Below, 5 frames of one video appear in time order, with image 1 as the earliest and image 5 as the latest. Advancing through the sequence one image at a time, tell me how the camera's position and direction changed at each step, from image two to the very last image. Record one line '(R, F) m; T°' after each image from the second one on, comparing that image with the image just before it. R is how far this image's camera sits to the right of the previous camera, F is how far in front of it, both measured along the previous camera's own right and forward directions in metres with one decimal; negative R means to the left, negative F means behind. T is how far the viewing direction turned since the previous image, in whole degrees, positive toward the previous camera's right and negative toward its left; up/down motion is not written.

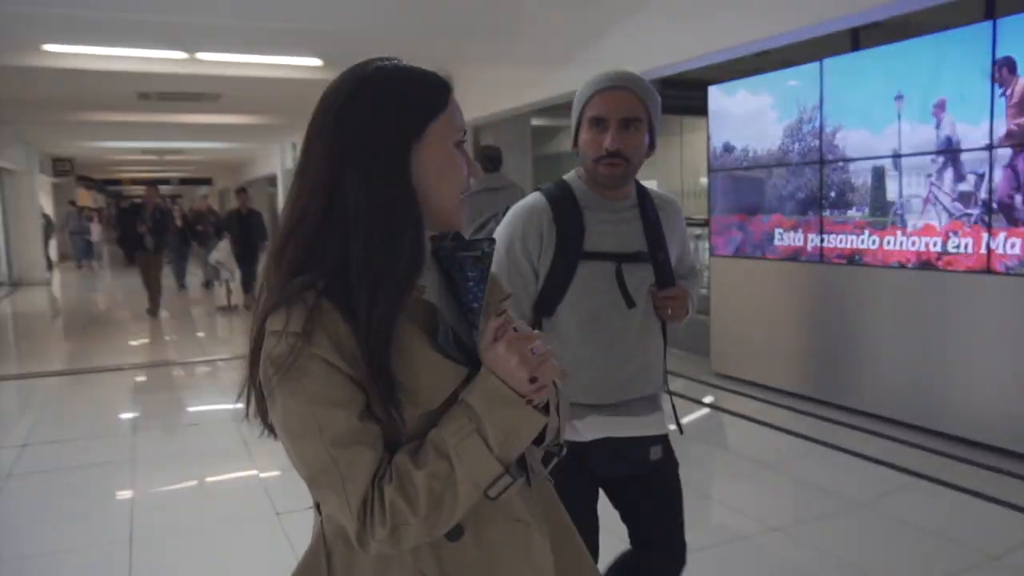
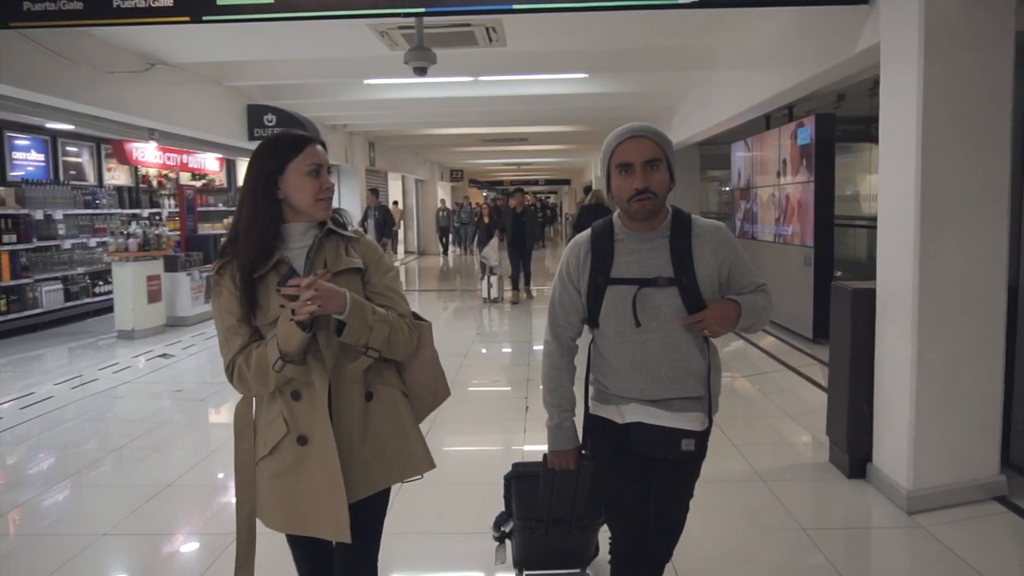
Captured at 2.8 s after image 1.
(+2.2, -2.5) m; -19°
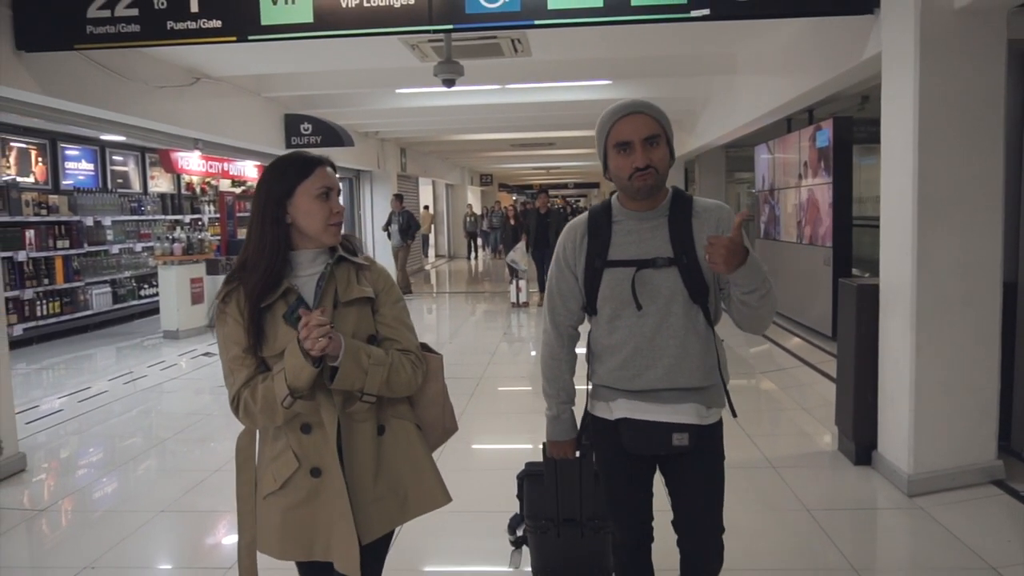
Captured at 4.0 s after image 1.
(0.0, -0.2) m; -2°
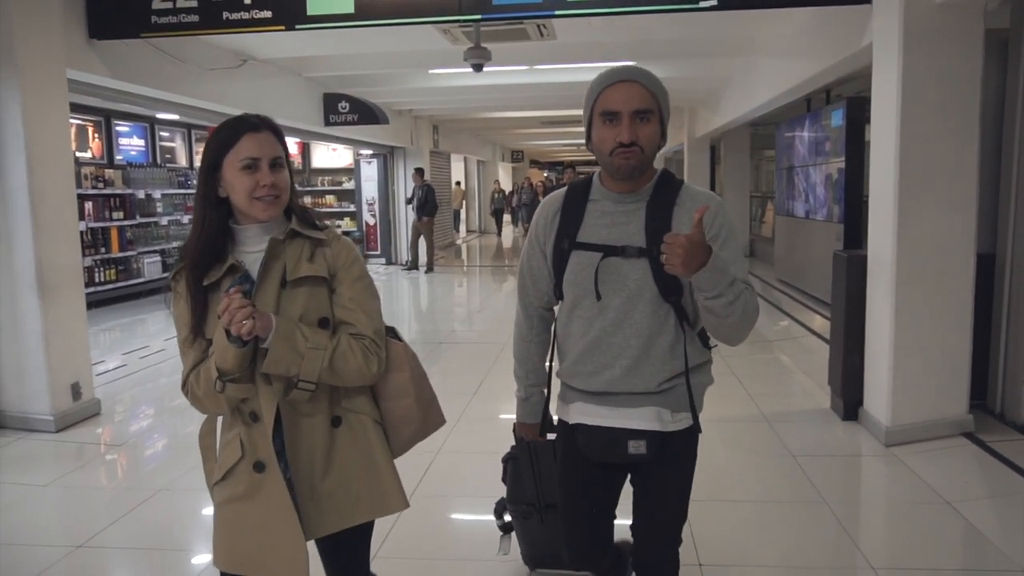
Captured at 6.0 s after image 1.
(+0.1, -0.4) m; -2°
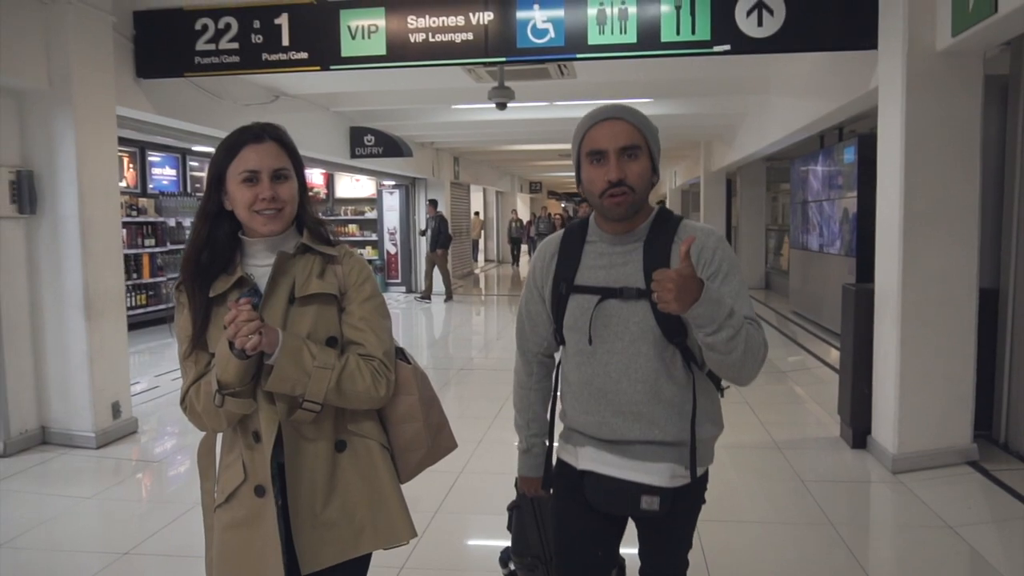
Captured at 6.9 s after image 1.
(0.0, -0.2) m; -1°
